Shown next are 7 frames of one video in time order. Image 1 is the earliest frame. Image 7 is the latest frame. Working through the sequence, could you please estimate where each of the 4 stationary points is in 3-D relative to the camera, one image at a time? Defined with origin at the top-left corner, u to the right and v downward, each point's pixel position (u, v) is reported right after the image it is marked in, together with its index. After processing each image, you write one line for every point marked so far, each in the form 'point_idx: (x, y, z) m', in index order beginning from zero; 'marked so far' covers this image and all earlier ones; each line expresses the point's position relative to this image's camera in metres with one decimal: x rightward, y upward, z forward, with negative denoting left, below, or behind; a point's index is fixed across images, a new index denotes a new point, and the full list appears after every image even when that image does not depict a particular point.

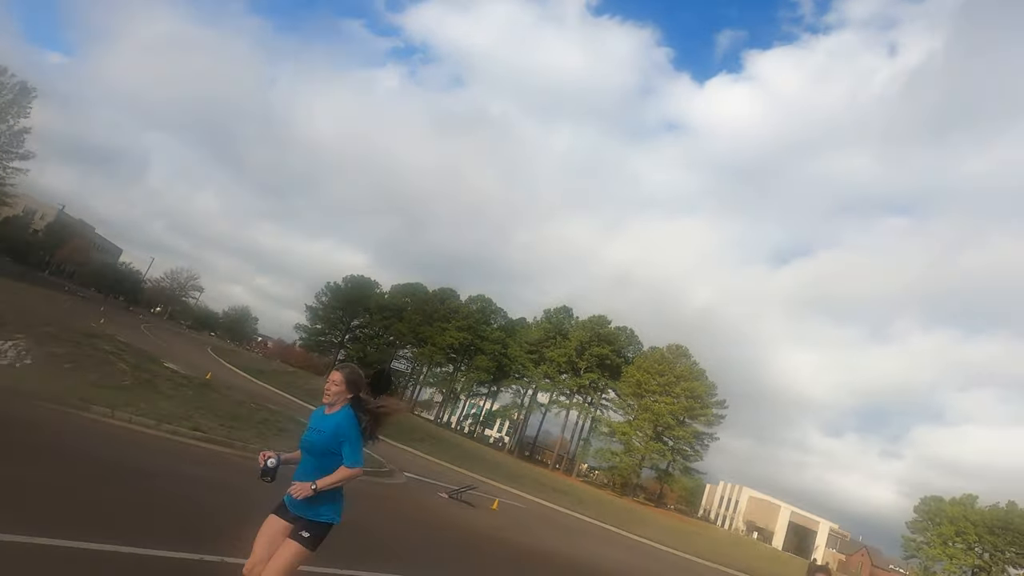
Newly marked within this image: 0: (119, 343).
0: (-10.1, -1.5, +17.5) m
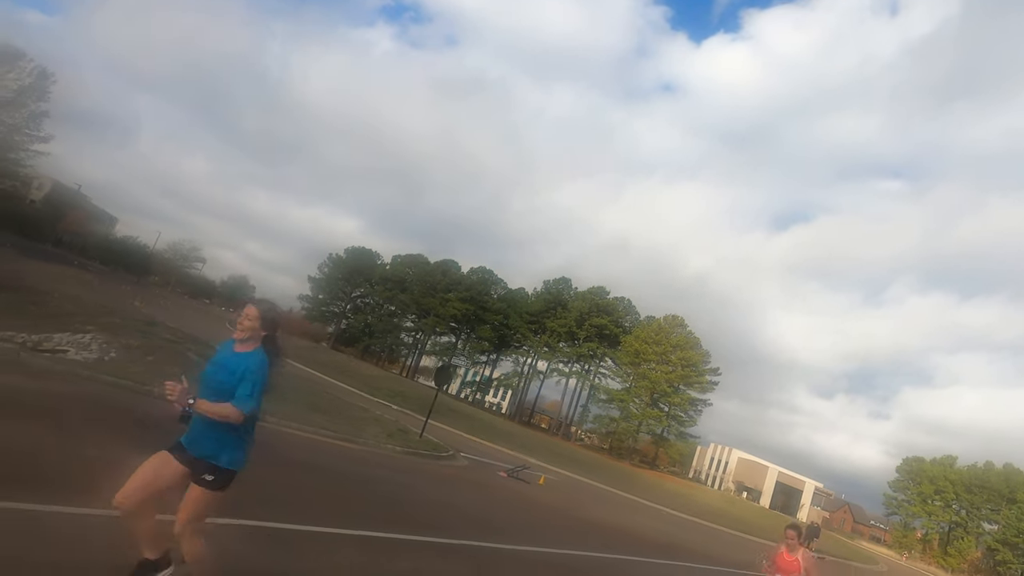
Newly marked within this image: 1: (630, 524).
0: (-9.5, -1.2, +18.8) m
1: (+2.7, -4.8, +13.5) m
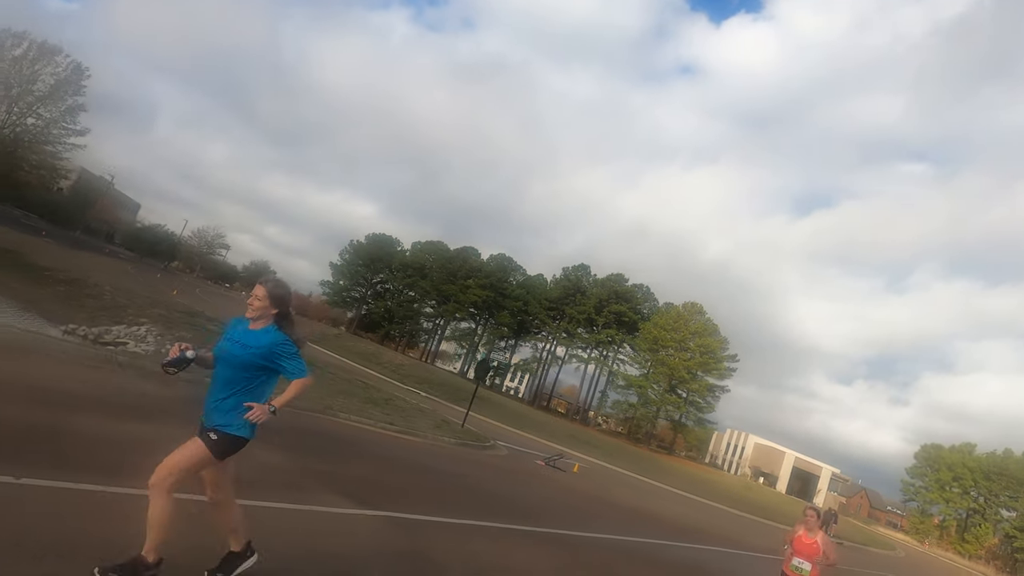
0: (-8.7, -1.0, +19.7) m
1: (+3.4, -4.8, +14.1) m
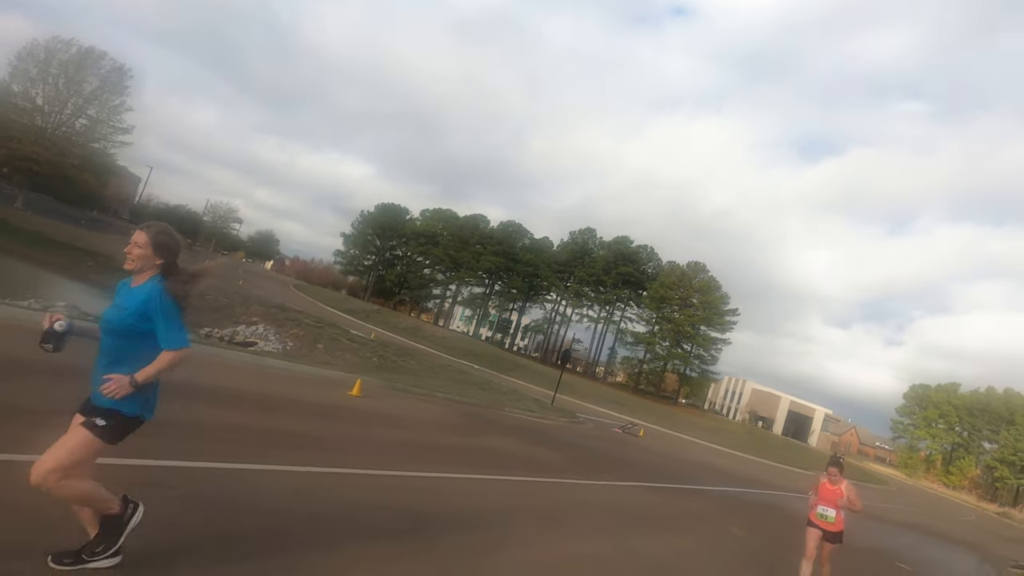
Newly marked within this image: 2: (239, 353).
0: (-7.1, -0.8, +22.4) m
1: (+5.1, -4.6, +17.3) m
2: (-6.1, -1.4, +14.8) m
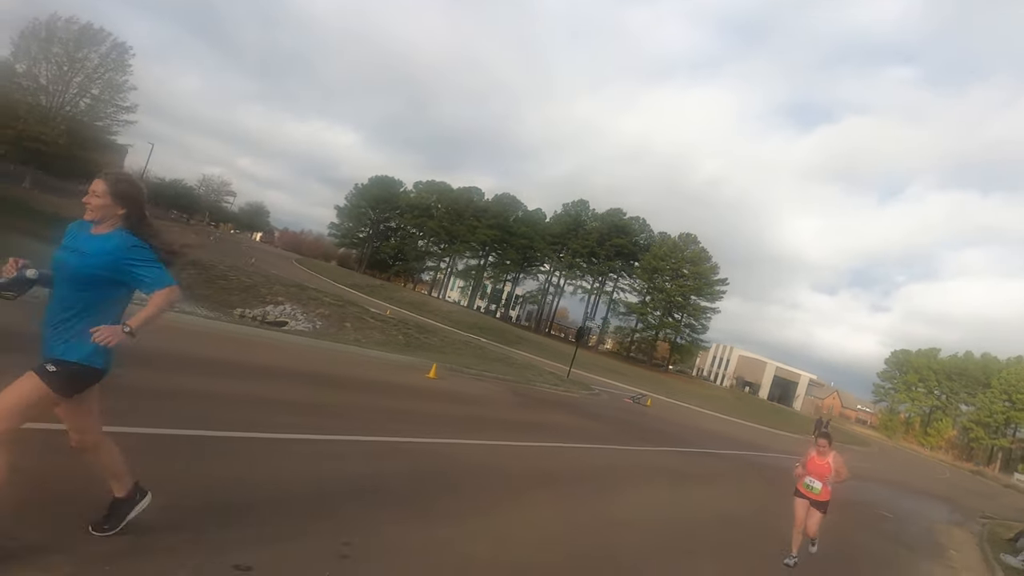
0: (-6.8, -0.1, +23.4) m
1: (+5.6, -4.0, +18.7) m
2: (-5.6, -1.1, +15.9) m
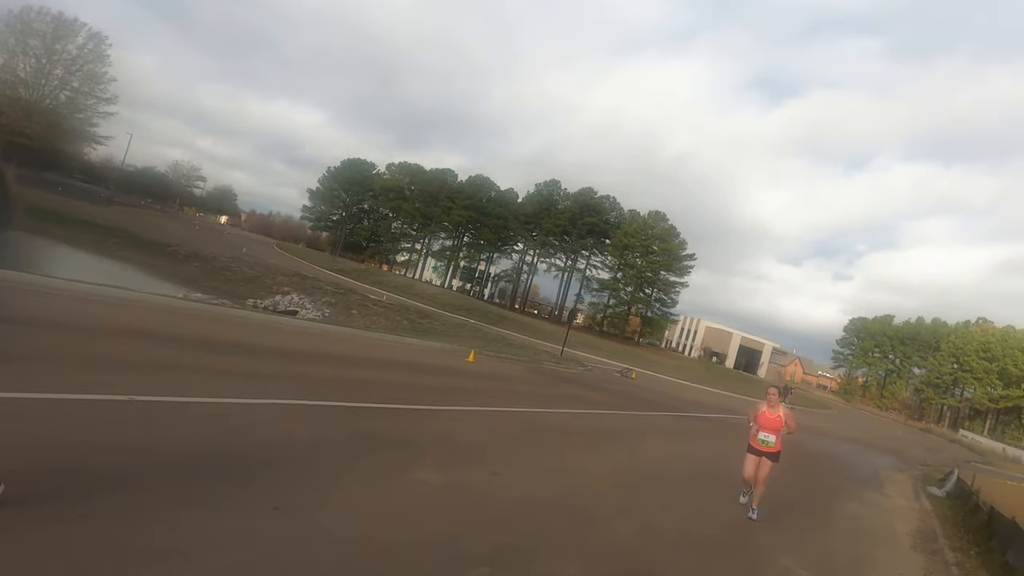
0: (-7.2, +0.3, +24.6) m
1: (+5.4, -3.4, +20.6) m
2: (-5.7, -0.9, +17.2) m
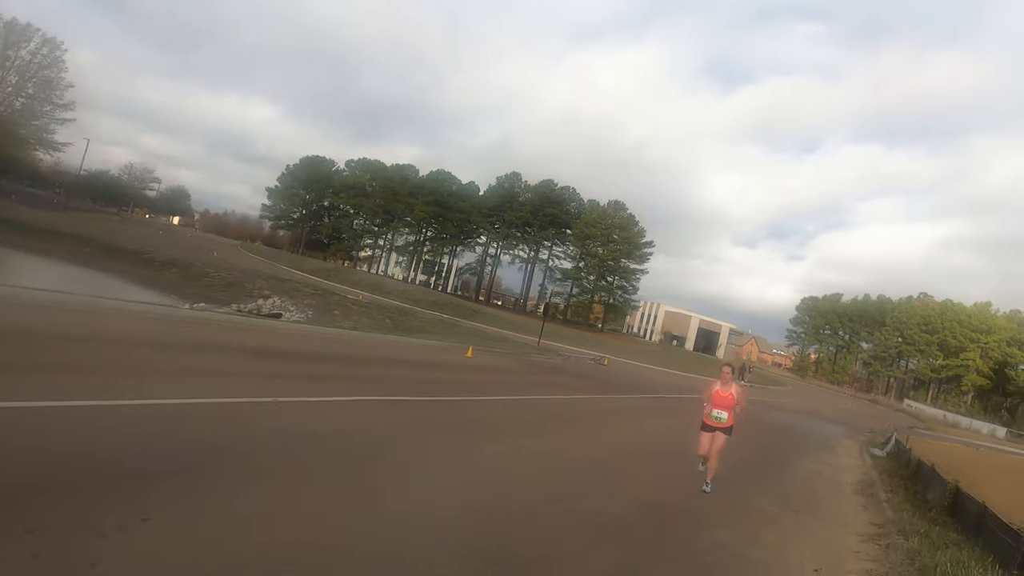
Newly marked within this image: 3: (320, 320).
0: (-8.3, +0.2, +25.2) m
1: (+4.7, -3.1, +22.0) m
2: (-6.2, -1.0, +17.9) m
3: (-5.5, -0.9, +19.3) m
